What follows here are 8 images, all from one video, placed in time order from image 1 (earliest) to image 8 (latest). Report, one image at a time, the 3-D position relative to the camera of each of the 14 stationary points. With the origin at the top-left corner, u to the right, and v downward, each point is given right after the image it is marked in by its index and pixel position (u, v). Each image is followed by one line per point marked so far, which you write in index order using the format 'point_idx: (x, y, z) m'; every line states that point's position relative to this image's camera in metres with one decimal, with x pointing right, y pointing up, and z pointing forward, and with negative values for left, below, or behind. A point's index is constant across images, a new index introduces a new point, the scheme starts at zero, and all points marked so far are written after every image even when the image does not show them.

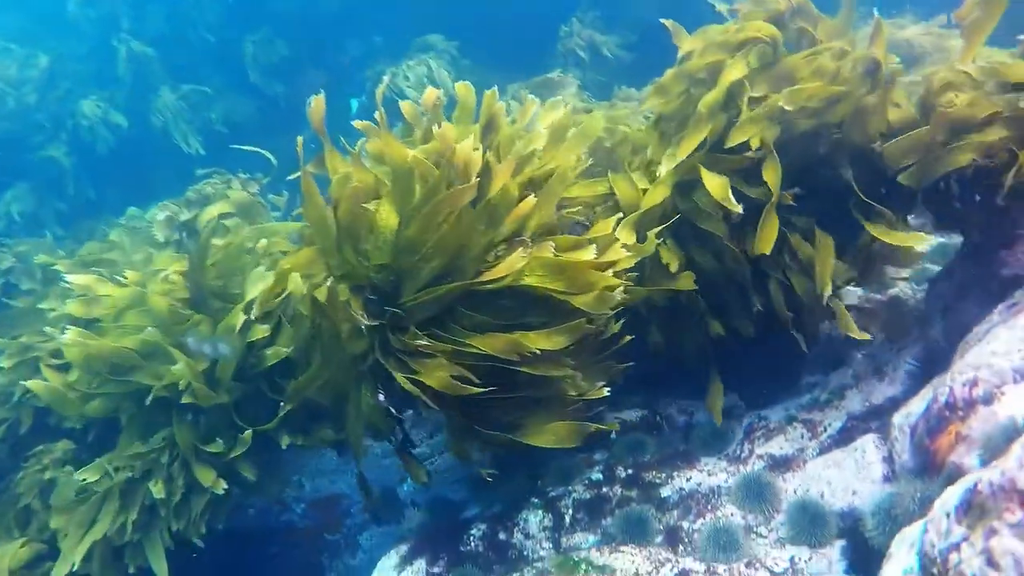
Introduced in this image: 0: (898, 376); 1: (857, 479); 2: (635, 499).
0: (+2.6, -0.6, +4.6) m
1: (+2.1, -1.2, +4.2) m
2: (+0.9, -1.5, +4.8) m
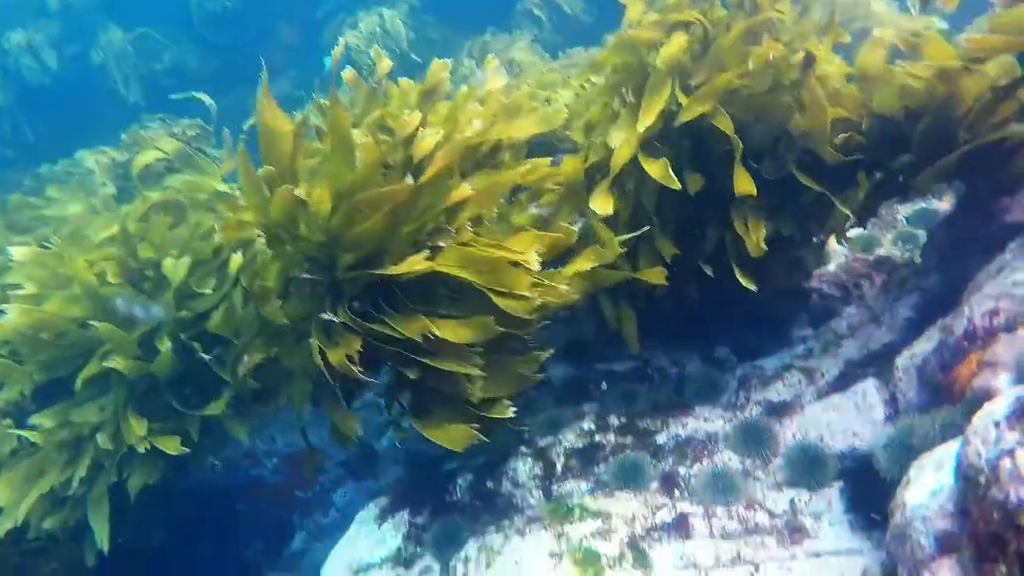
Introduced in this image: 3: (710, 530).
0: (+2.6, -0.2, +4.6) m
1: (+2.1, -0.8, +4.1) m
2: (+0.8, -1.1, +4.6) m
3: (+1.2, -1.4, +4.1) m
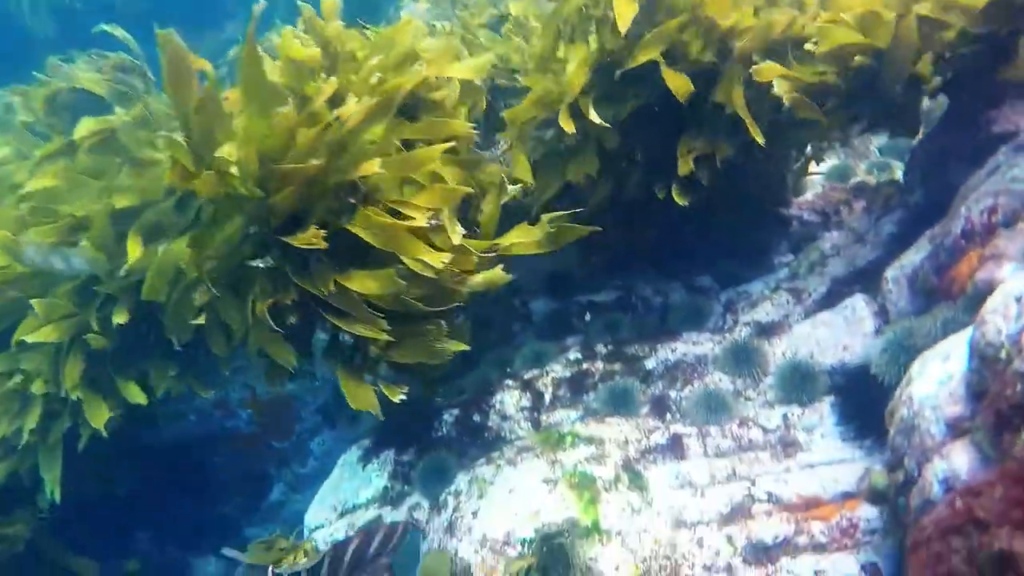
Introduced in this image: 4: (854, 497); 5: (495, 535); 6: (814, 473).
0: (+2.4, +0.3, +4.6) m
1: (+2.0, -0.3, +4.1) m
2: (+0.7, -0.6, +4.6) m
3: (+1.1, -1.0, +4.0) m
4: (+1.8, -1.1, +3.5) m
5: (-0.1, -1.4, +3.9) m
6: (+1.6, -1.0, +3.7) m
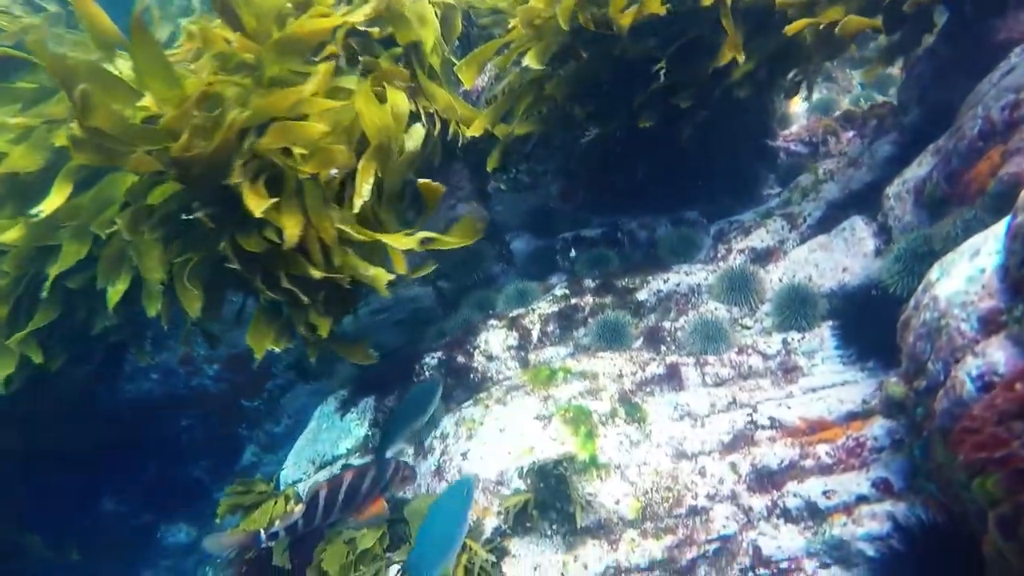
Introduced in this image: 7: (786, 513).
0: (+2.3, +0.8, +4.4) m
1: (+1.9, +0.2, +4.0) m
2: (+0.6, -0.1, +4.4) m
3: (+1.1, -0.5, +3.9) m
4: (+1.7, -0.6, +3.4) m
5: (-0.1, -1.0, +3.7) m
6: (+1.6, -0.6, +3.6) m
7: (+1.3, -1.1, +3.2) m
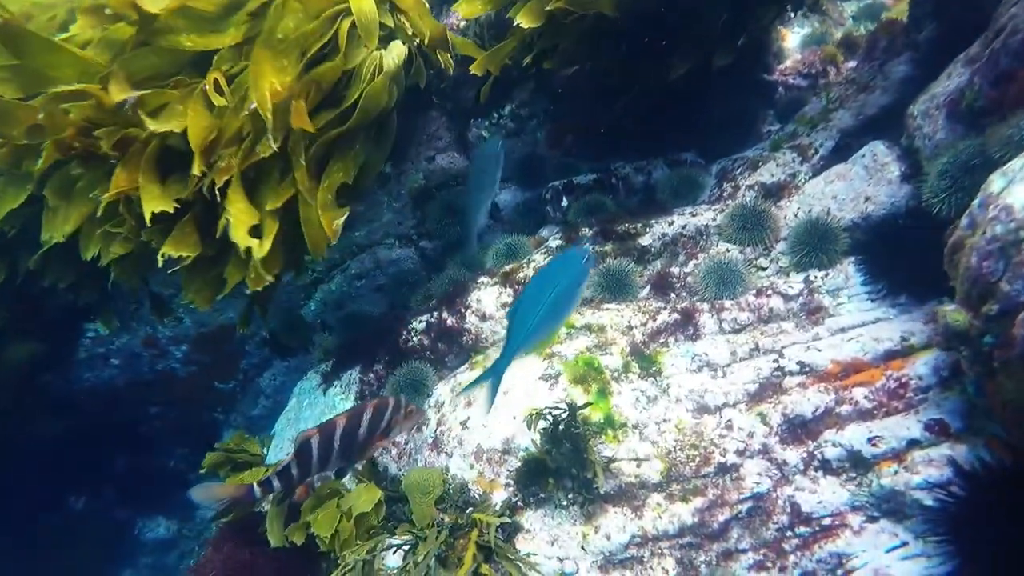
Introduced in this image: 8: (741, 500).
0: (+2.2, +1.2, +4.0) m
1: (+1.9, +0.5, +3.6) m
2: (+0.6, +0.2, +4.0) m
3: (+1.1, -0.2, +3.5) m
4: (+1.7, -0.3, +3.1) m
5: (-0.1, -0.8, +3.3) m
6: (+1.6, -0.2, +3.3) m
7: (+1.4, -0.8, +2.9) m
8: (+1.0, -0.9, +3.0) m
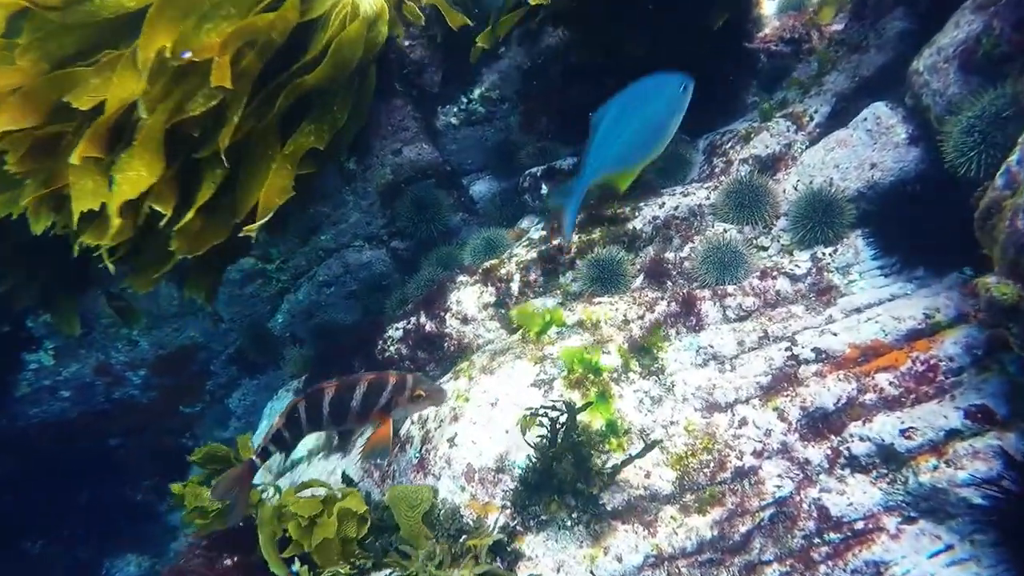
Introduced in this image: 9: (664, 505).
0: (+2.1, +1.4, +3.8) m
1: (+1.8, +0.7, +3.3) m
2: (+0.5, +0.2, +3.7) m
3: (+1.0, -0.1, +3.2) m
4: (+1.7, -0.2, +2.8) m
5: (-0.1, -0.8, +3.0) m
6: (+1.5, -0.1, +3.0) m
7: (+1.3, -0.7, +2.7) m
8: (+1.0, -0.9, +2.7) m
9: (+0.6, -0.9, +2.8) m
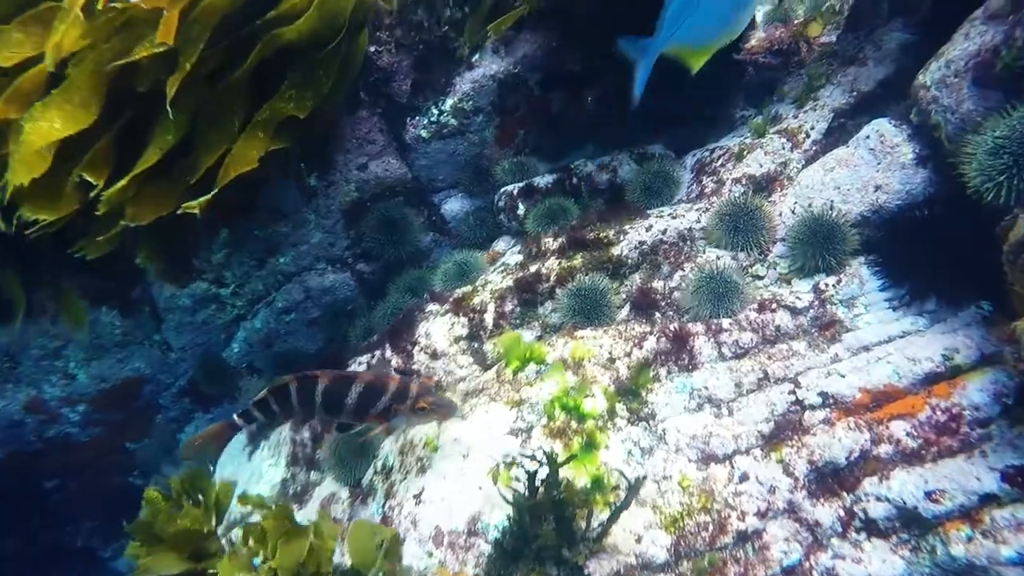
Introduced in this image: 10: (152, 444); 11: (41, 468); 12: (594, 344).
0: (+1.9, +1.2, +3.5) m
1: (+1.6, +0.5, +3.1) m
2: (+0.3, +0.1, +3.4) m
3: (+0.9, -0.3, +2.9) m
4: (+1.6, -0.3, +2.5) m
5: (-0.2, -0.9, +2.6) m
6: (+1.4, -0.3, +2.7) m
7: (+1.2, -0.8, +2.4) m
8: (+0.9, -1.0, +2.4) m
9: (+0.5, -1.0, +2.4) m
10: (-2.4, -1.0, +4.5) m
11: (-2.7, -1.0, +4.0) m
12: (+0.4, -0.3, +3.1) m
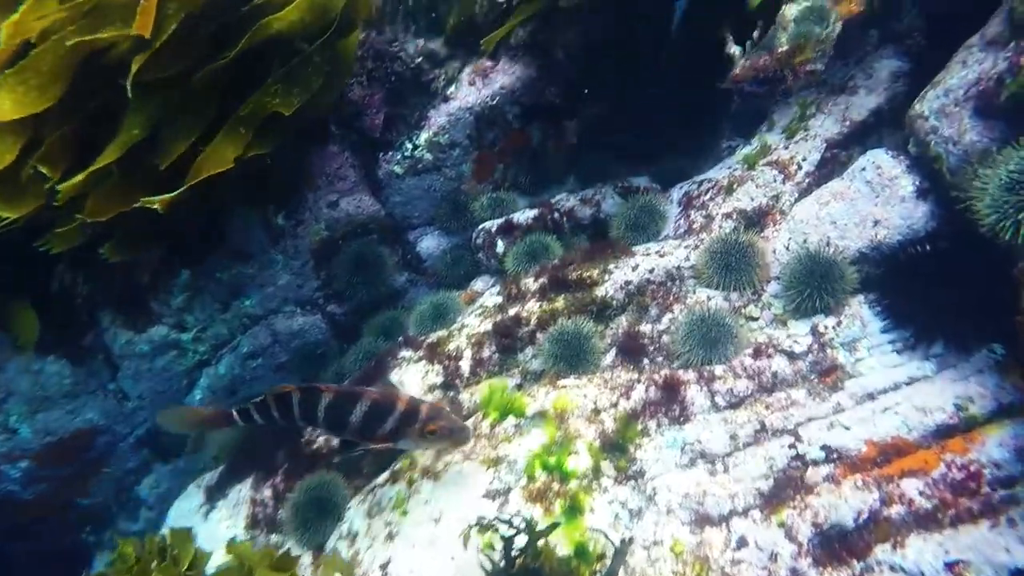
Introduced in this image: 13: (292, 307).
0: (+1.8, +1.0, +3.4) m
1: (+1.5, +0.4, +2.9) m
2: (+0.2, -0.1, +3.2) m
3: (+0.8, -0.4, +2.7) m
4: (+1.5, -0.5, +2.3) m
5: (-0.3, -1.1, +2.4) m
6: (+1.3, -0.4, +2.5) m
7: (+1.2, -1.0, +2.1) m
8: (+0.8, -1.2, +2.1) m
9: (+0.4, -1.2, +2.2) m
10: (-2.5, -1.3, +4.2) m
11: (-2.8, -1.3, +3.7) m
12: (+0.3, -0.4, +2.8) m
13: (-1.2, -0.1, +3.8) m
